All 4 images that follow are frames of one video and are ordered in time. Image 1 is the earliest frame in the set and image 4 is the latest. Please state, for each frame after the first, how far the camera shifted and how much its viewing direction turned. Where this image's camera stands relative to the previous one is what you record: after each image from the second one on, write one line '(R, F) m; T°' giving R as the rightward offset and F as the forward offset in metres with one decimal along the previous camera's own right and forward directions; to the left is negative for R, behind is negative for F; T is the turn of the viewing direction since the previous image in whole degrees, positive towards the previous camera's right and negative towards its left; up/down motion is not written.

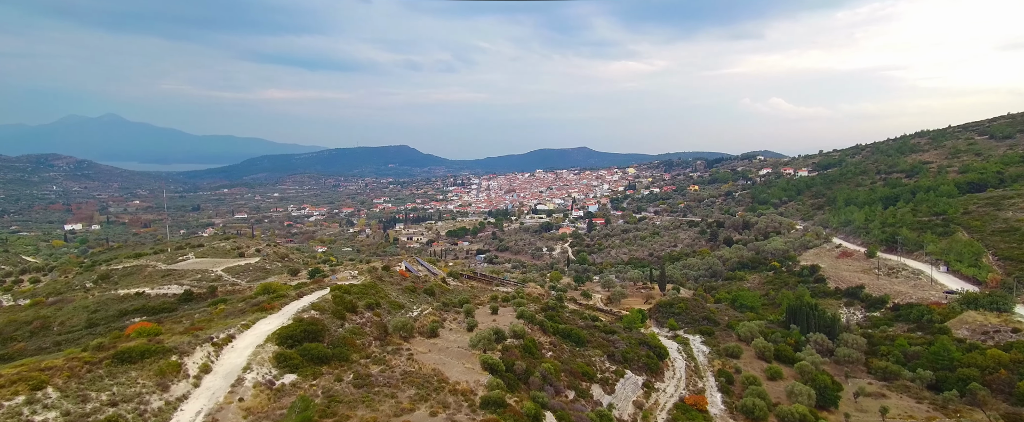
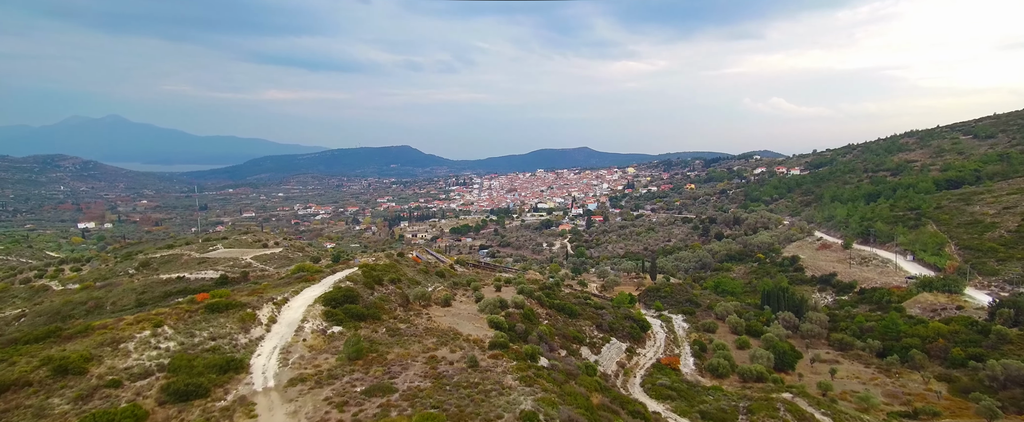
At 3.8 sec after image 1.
(0.0, -4.1) m; 0°
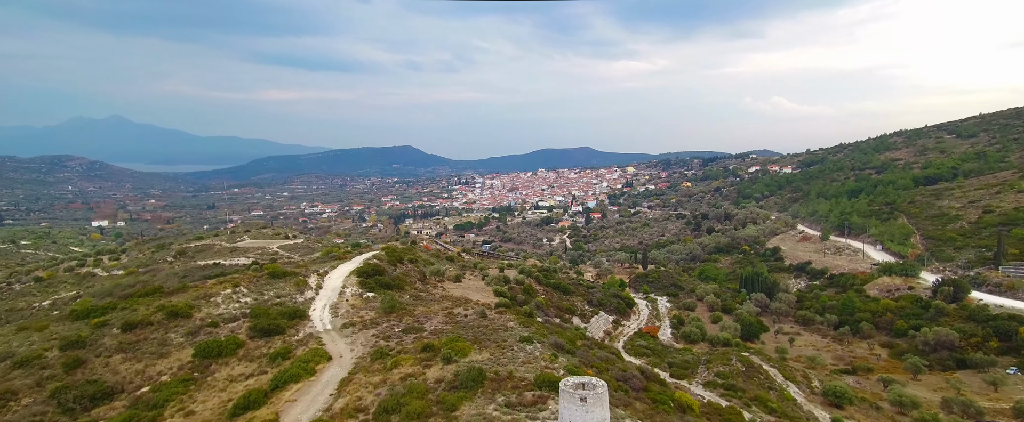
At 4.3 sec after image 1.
(0.0, -4.5) m; 0°
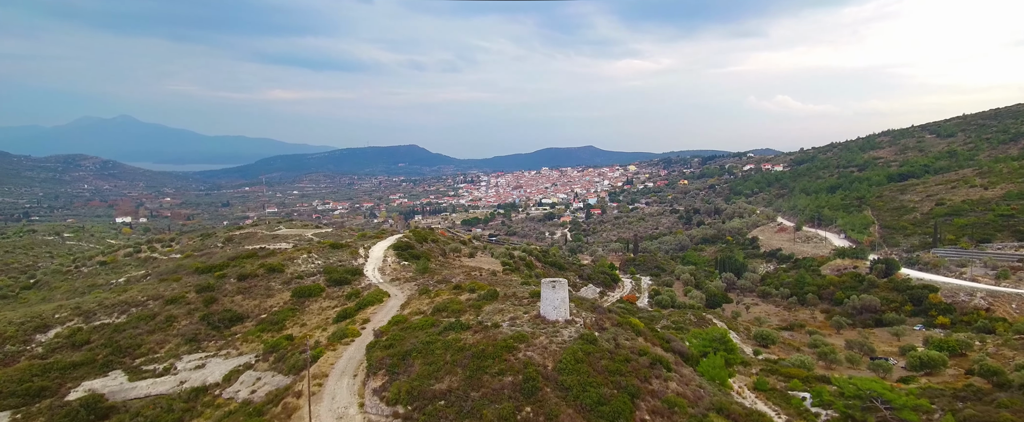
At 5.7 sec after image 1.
(+0.1, -7.1) m; -1°
